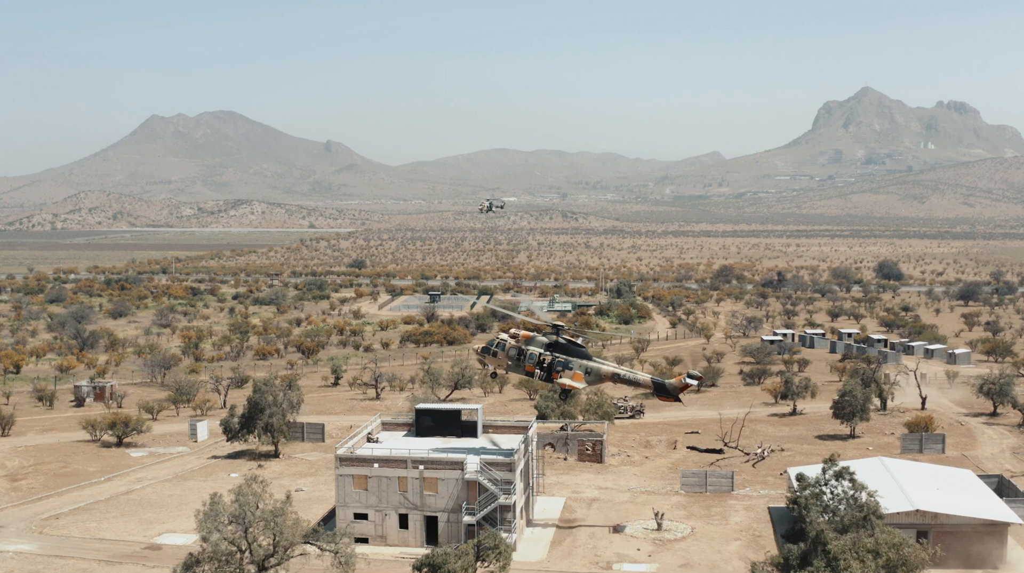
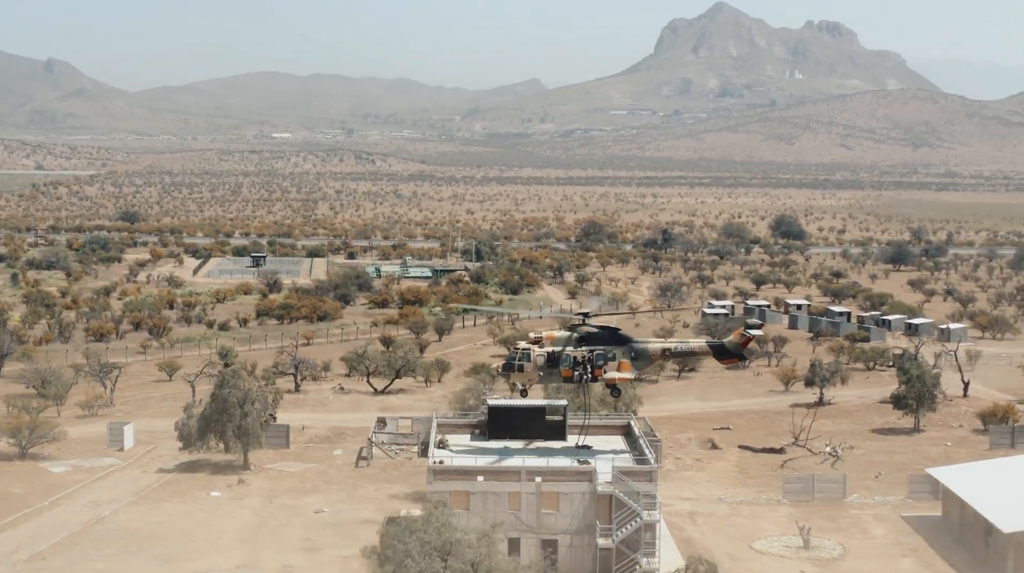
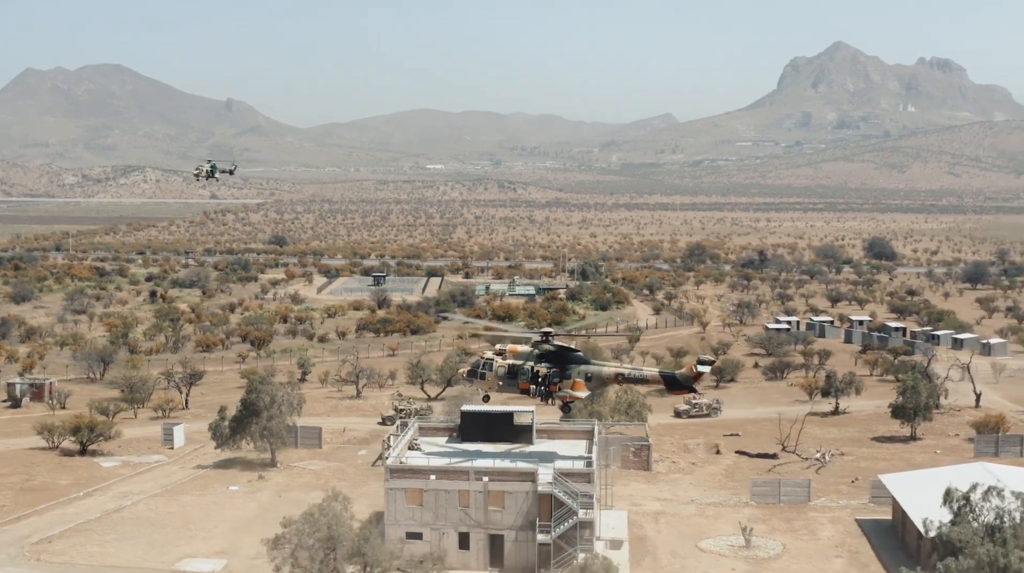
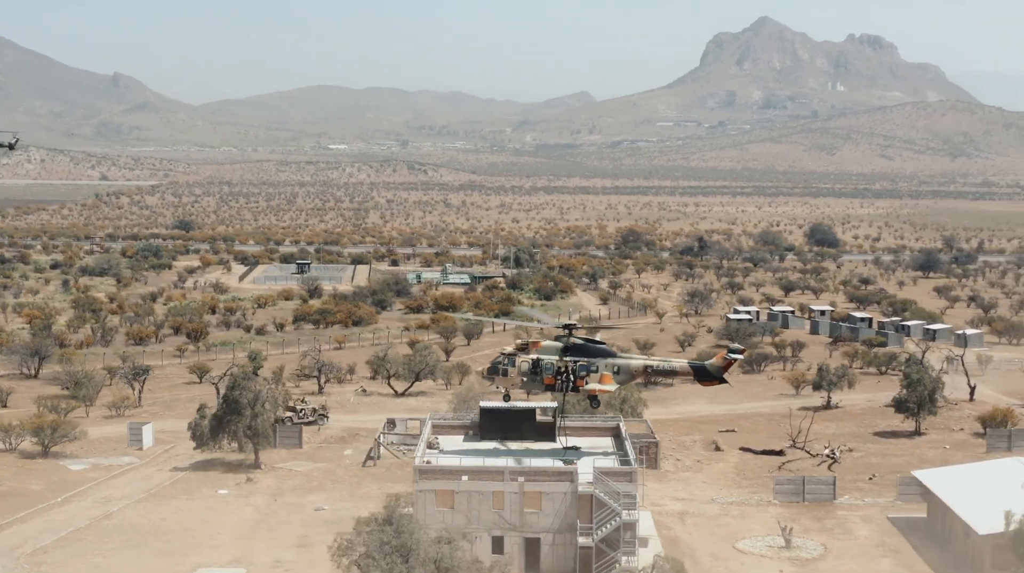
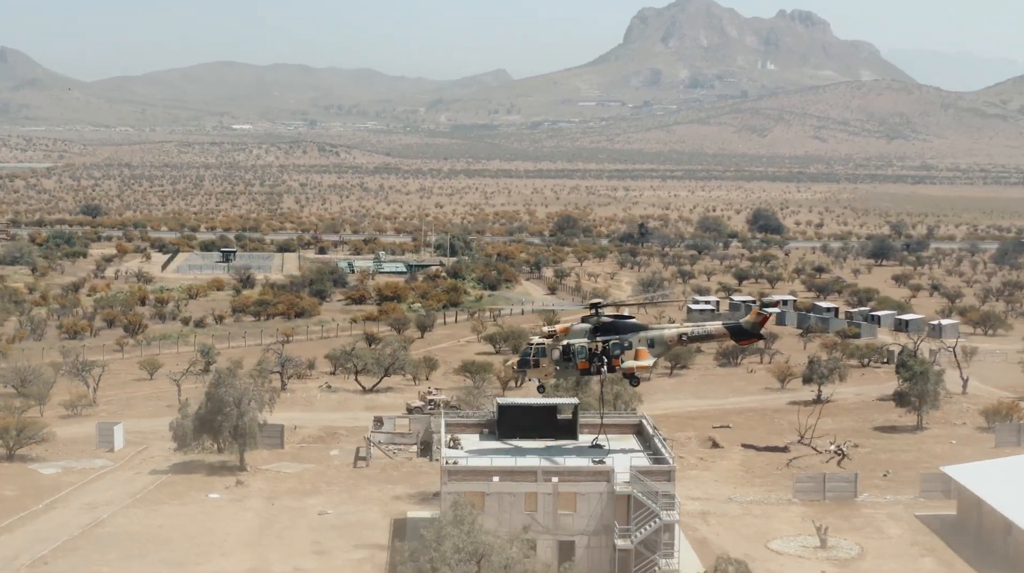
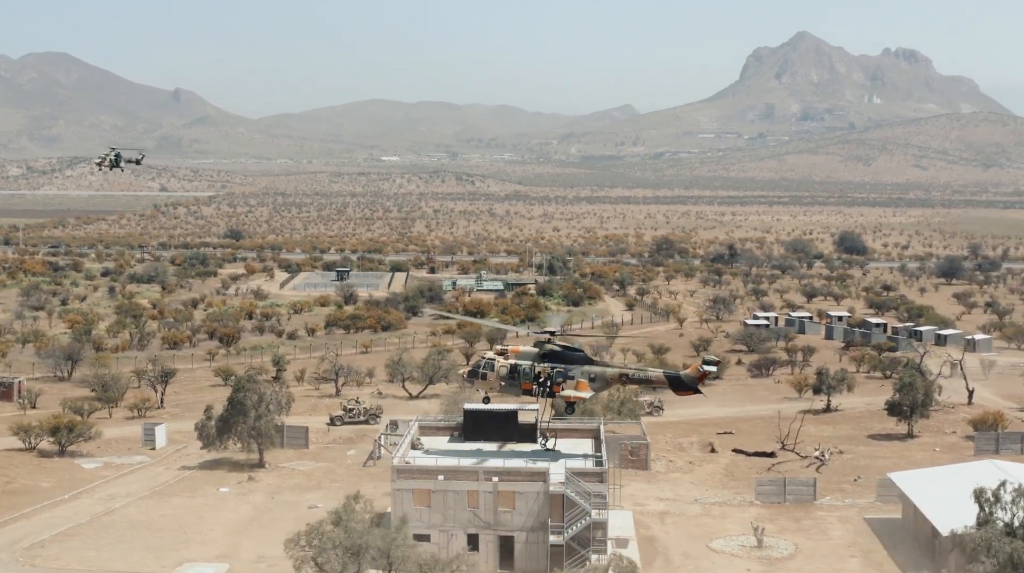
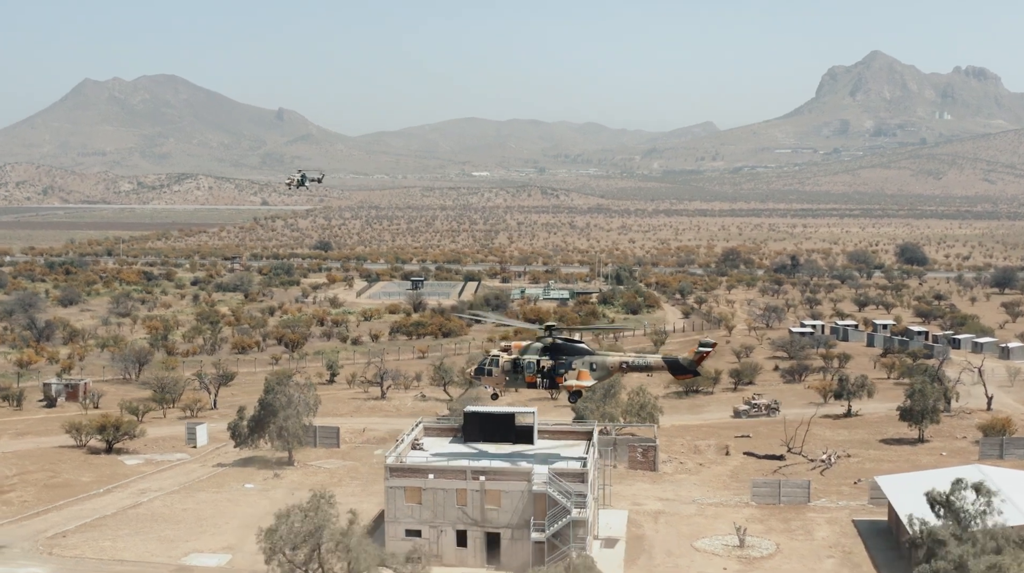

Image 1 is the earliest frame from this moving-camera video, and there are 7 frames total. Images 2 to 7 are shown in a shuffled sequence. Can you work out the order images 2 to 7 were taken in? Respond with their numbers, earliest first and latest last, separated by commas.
7, 3, 6, 4, 2, 5
